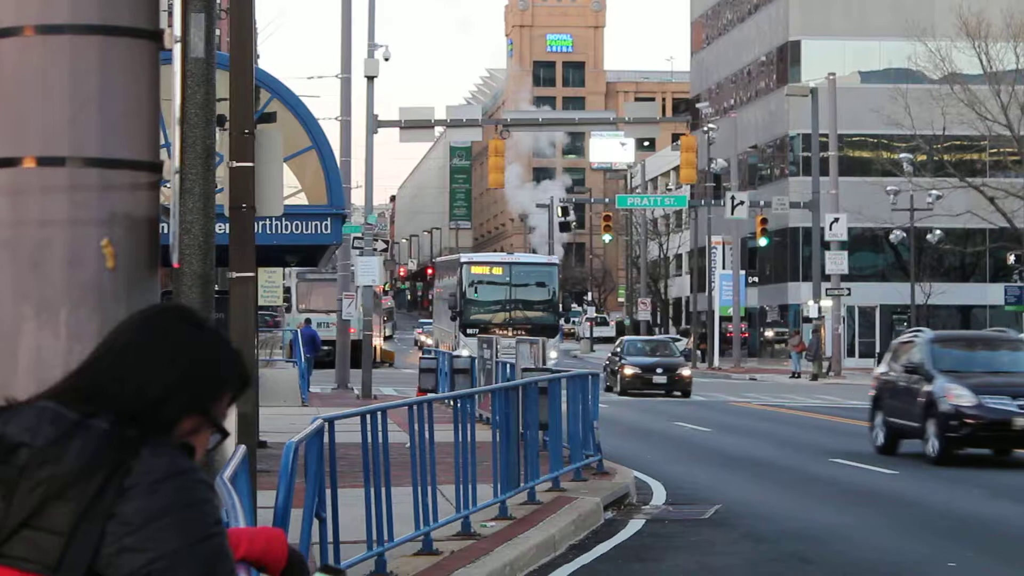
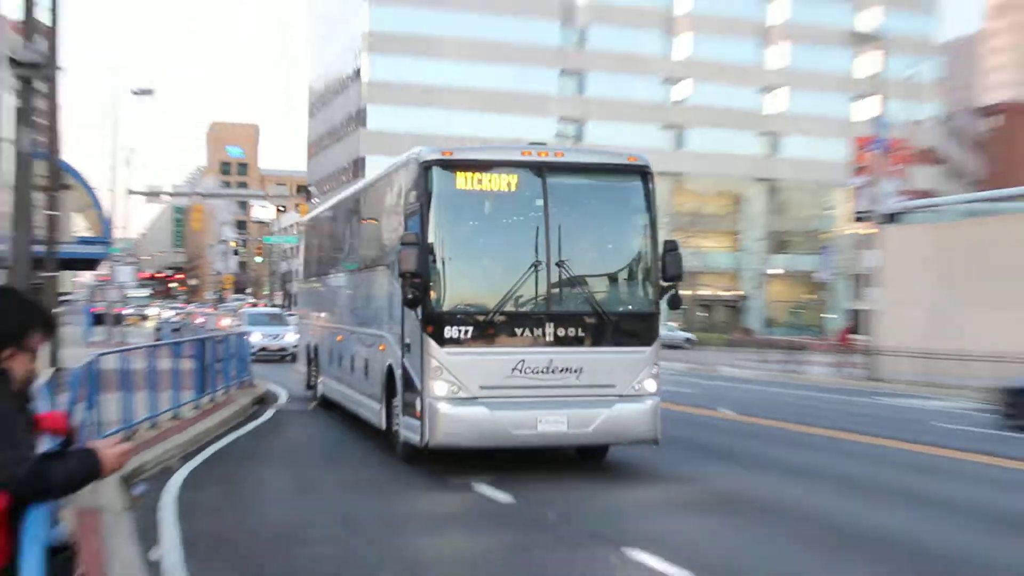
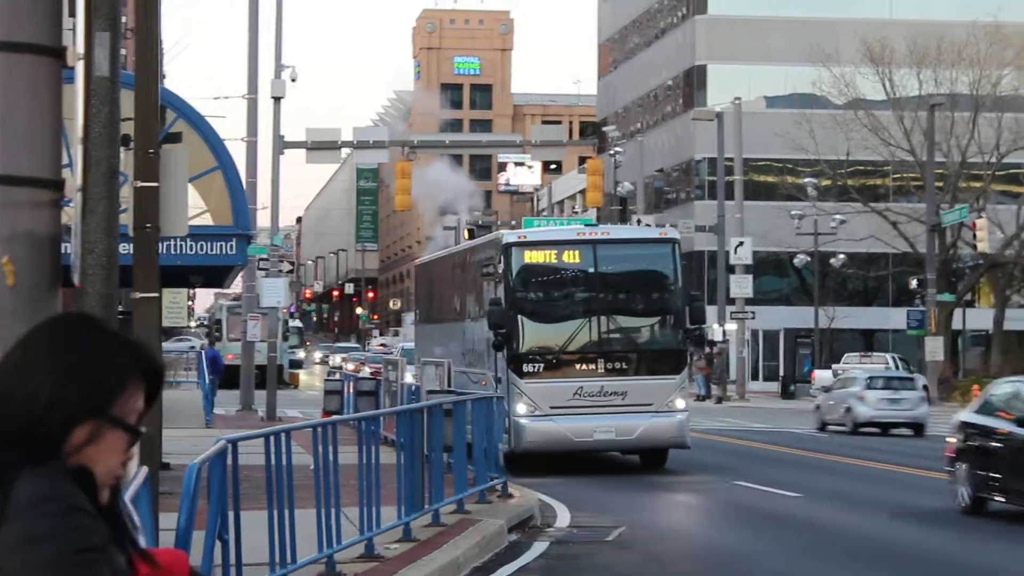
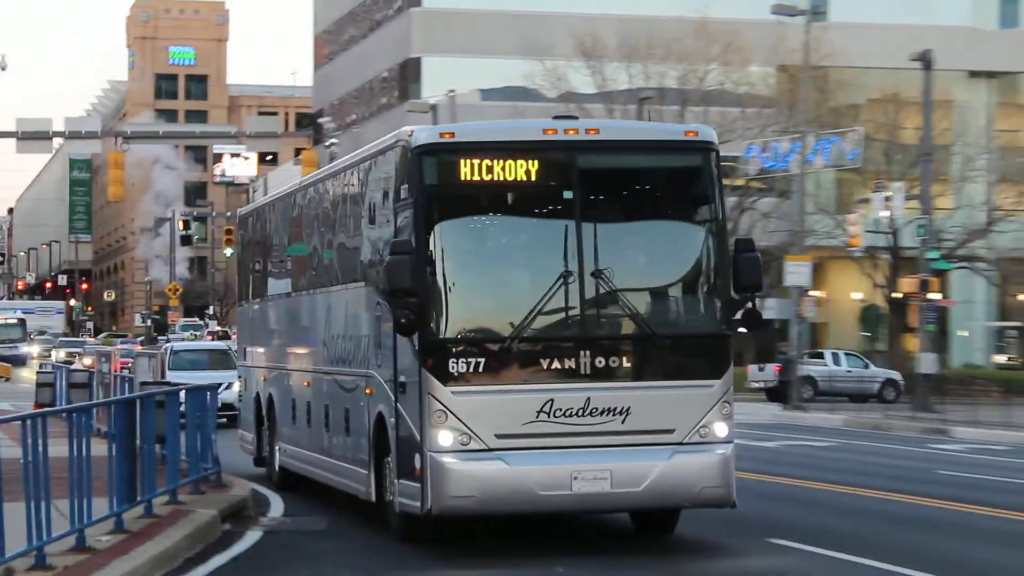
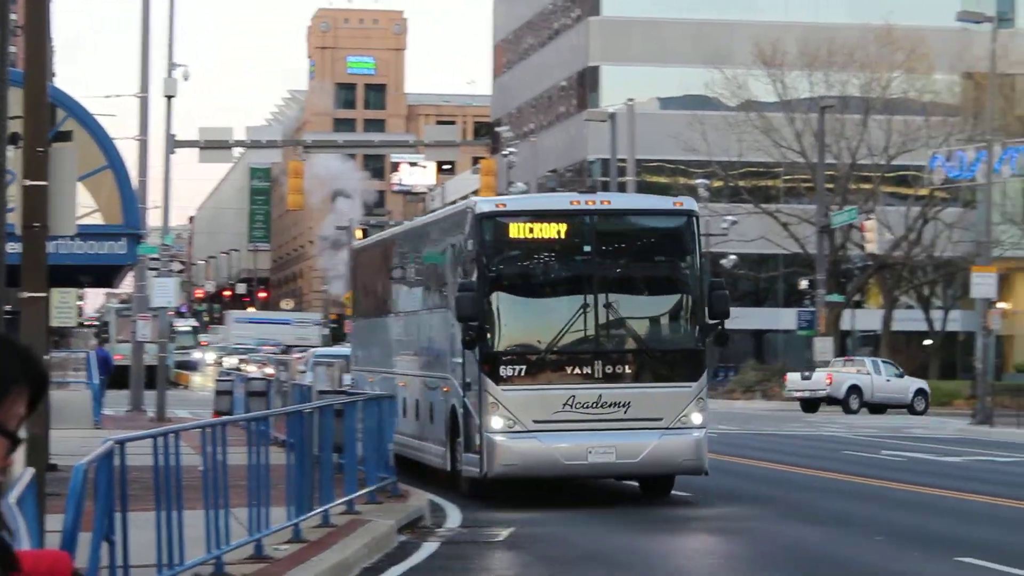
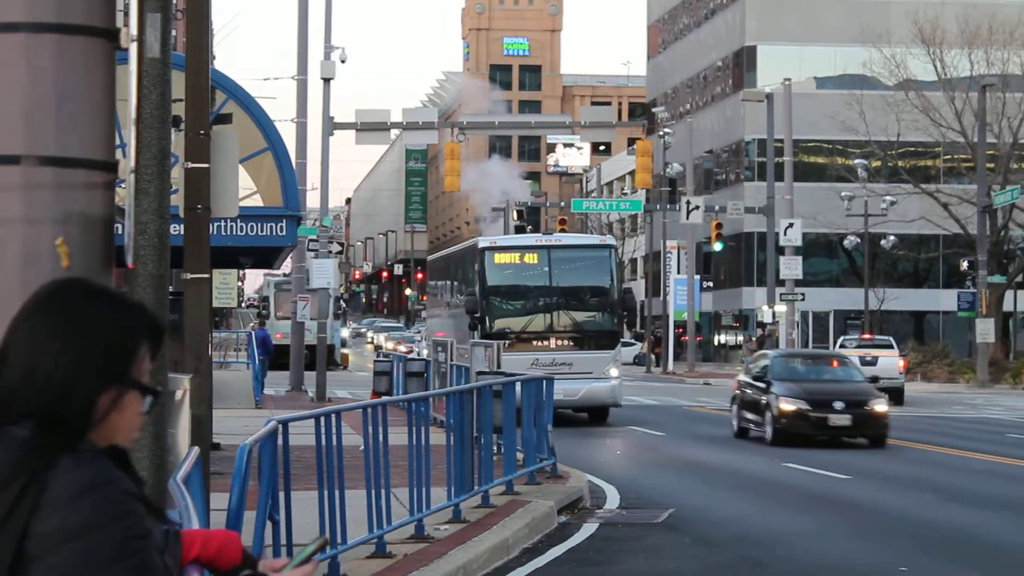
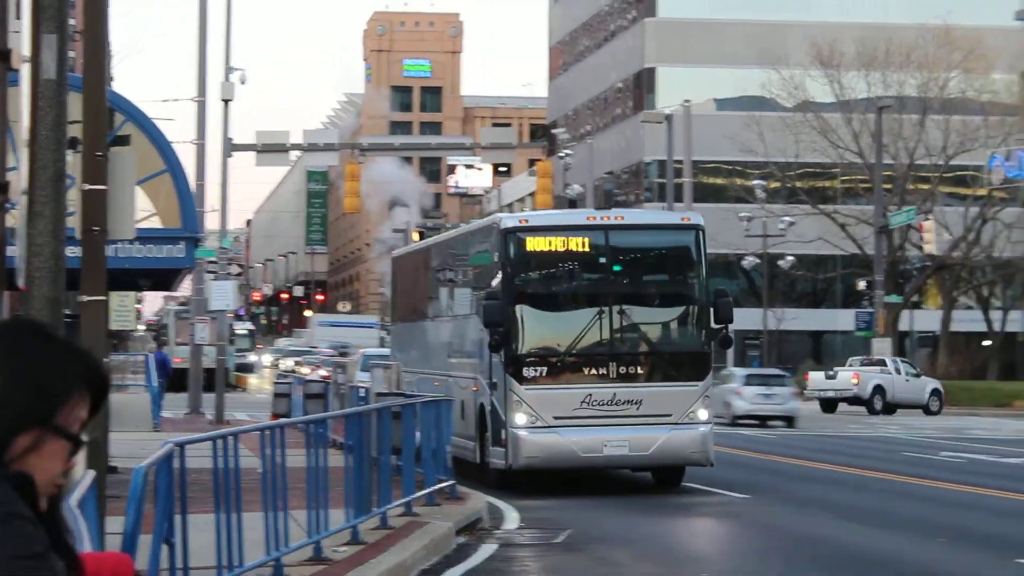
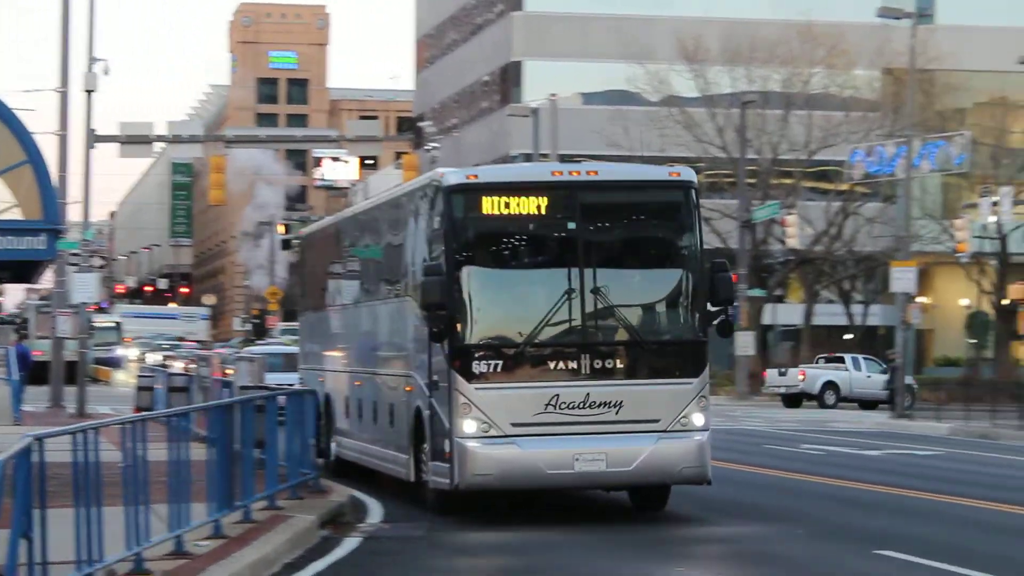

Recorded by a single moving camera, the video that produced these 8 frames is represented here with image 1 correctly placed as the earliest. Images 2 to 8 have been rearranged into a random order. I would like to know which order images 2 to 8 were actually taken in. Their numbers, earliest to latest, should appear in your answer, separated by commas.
6, 3, 7, 5, 8, 4, 2
